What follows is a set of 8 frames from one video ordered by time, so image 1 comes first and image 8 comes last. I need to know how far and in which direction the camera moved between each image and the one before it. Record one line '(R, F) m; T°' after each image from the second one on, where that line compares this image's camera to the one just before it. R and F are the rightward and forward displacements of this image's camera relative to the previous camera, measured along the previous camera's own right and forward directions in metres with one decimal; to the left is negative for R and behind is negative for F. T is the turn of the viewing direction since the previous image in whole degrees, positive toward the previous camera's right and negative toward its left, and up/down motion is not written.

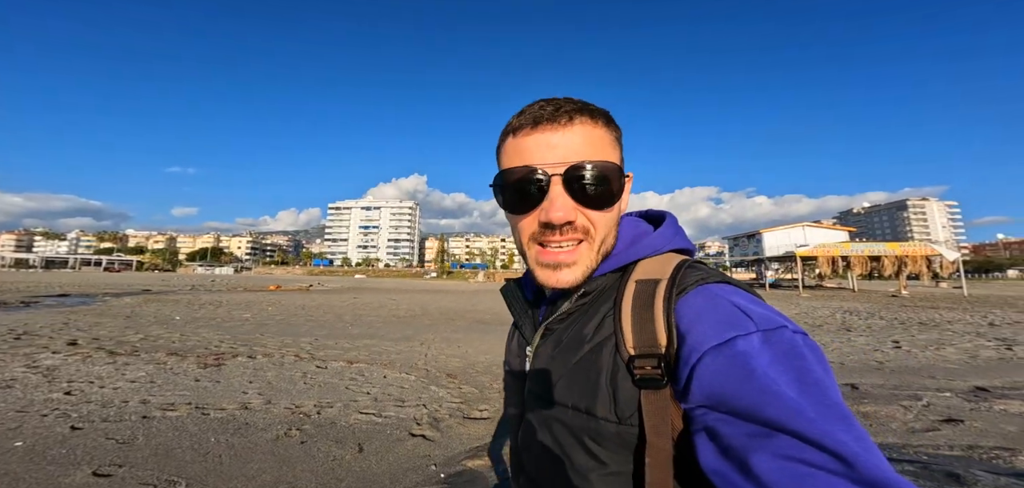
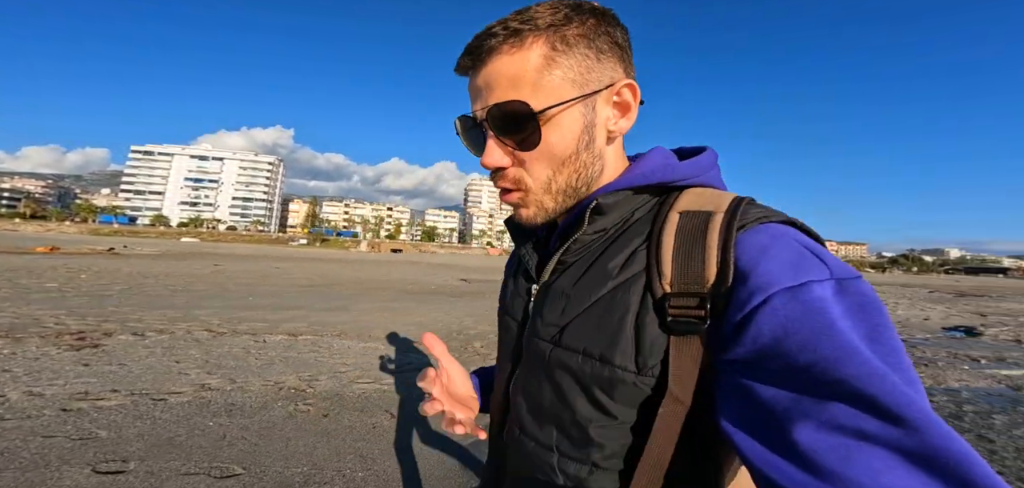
(-1.9, +0.1) m; +21°
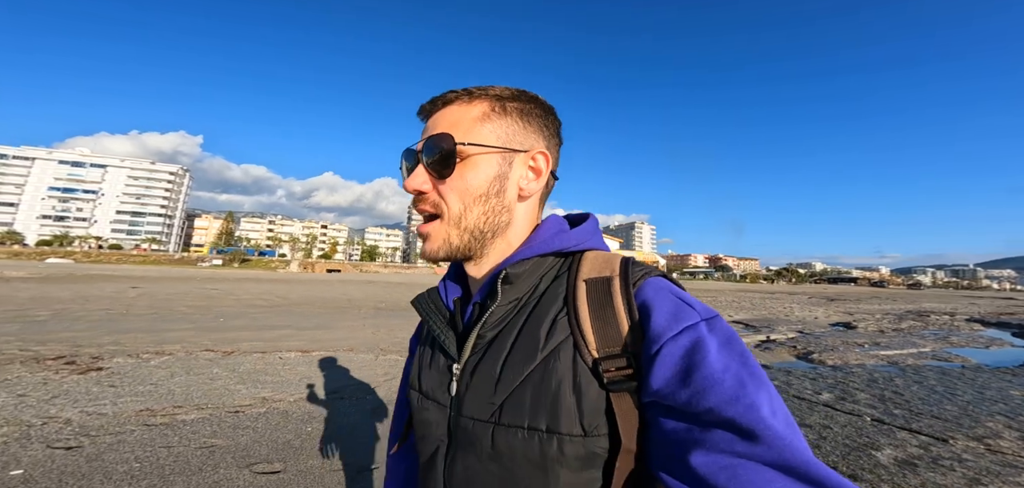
(-1.5, -0.4) m; +10°
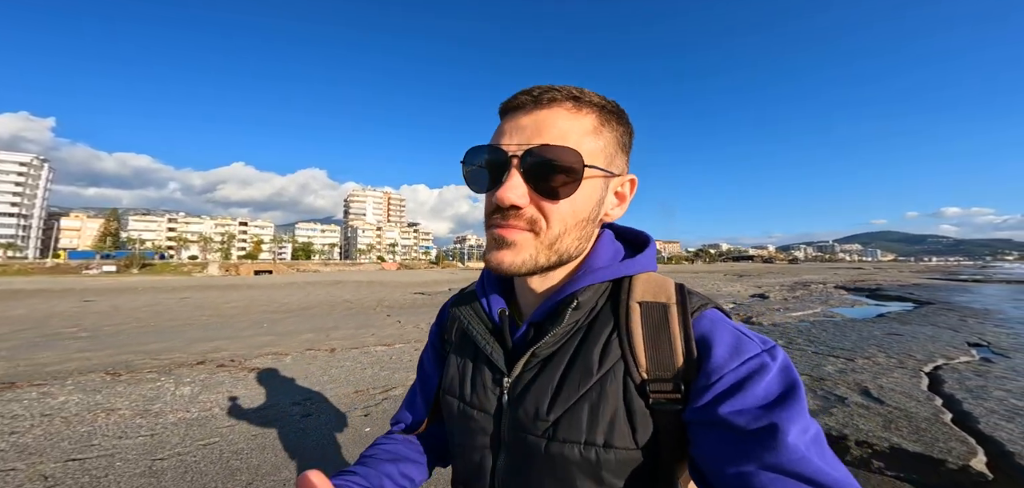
(-2.4, -1.4) m; +10°
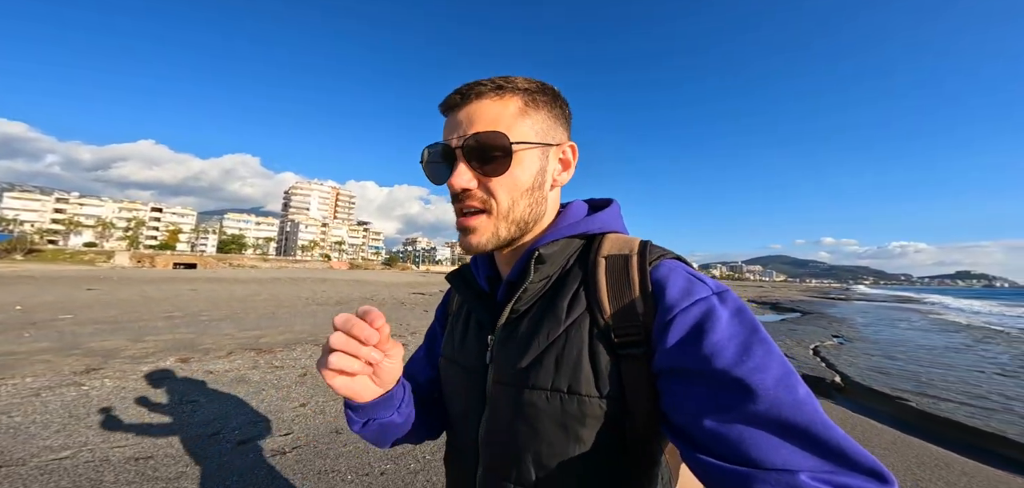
(-3.0, -2.5) m; +9°
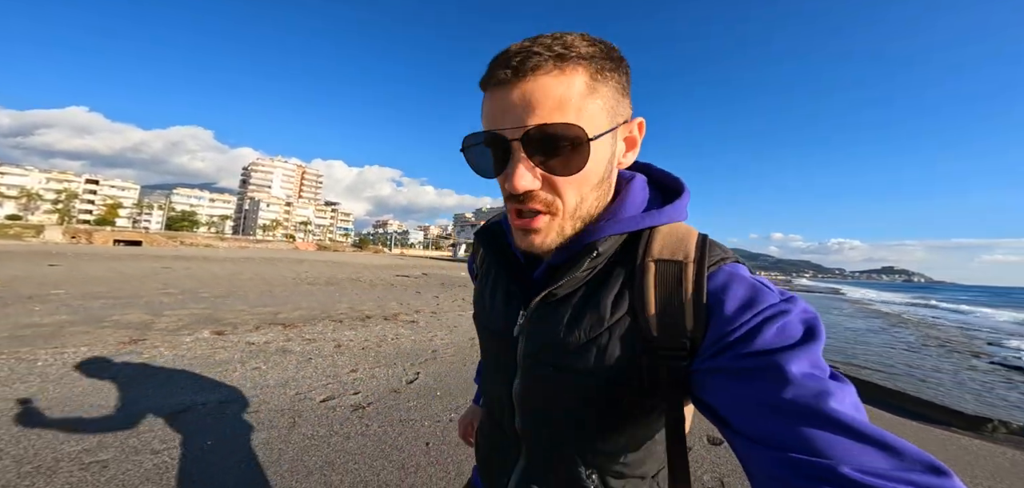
(-0.8, -0.7) m; +5°
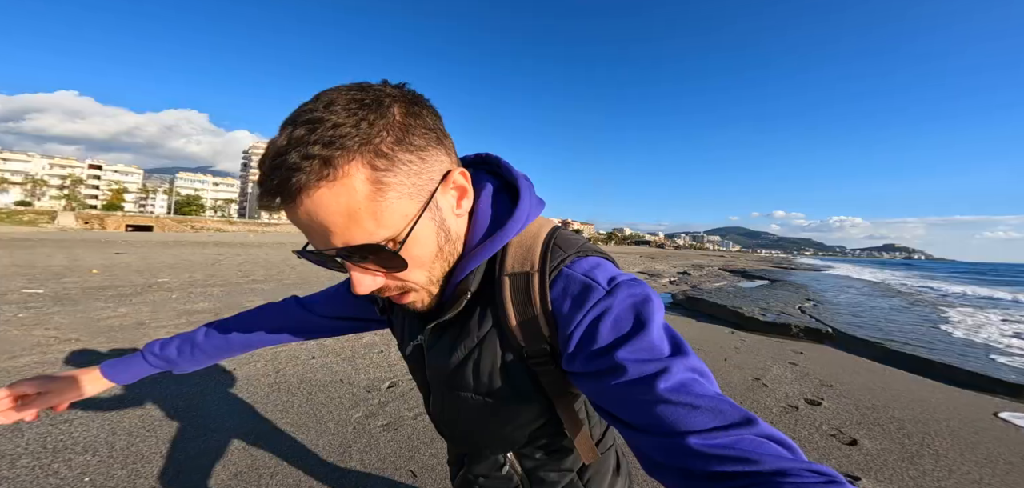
(-1.5, -0.7) m; 0°
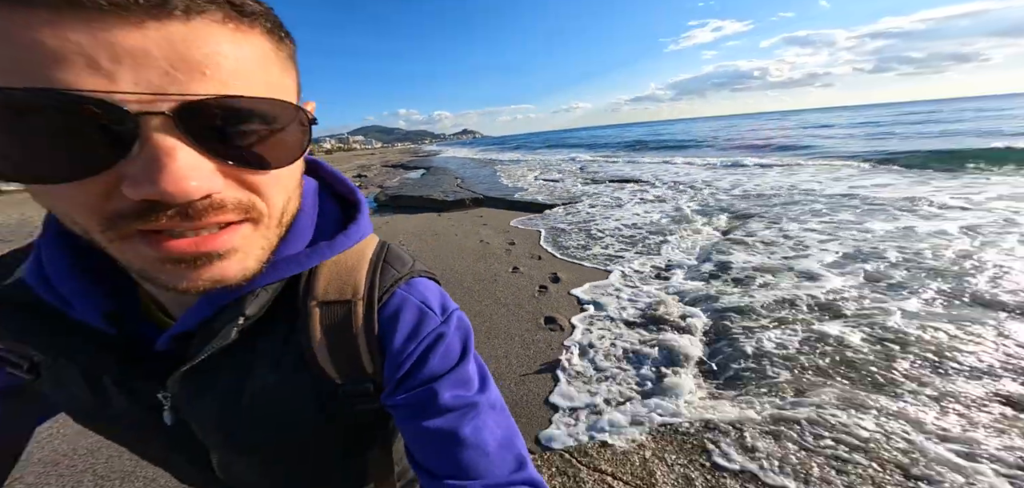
(-1.3, +0.2) m; +49°
